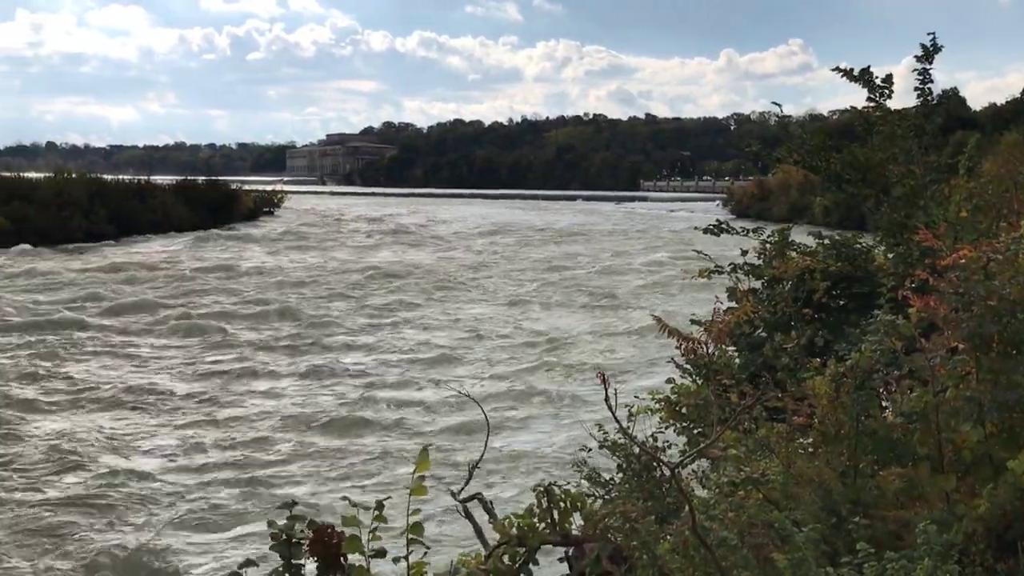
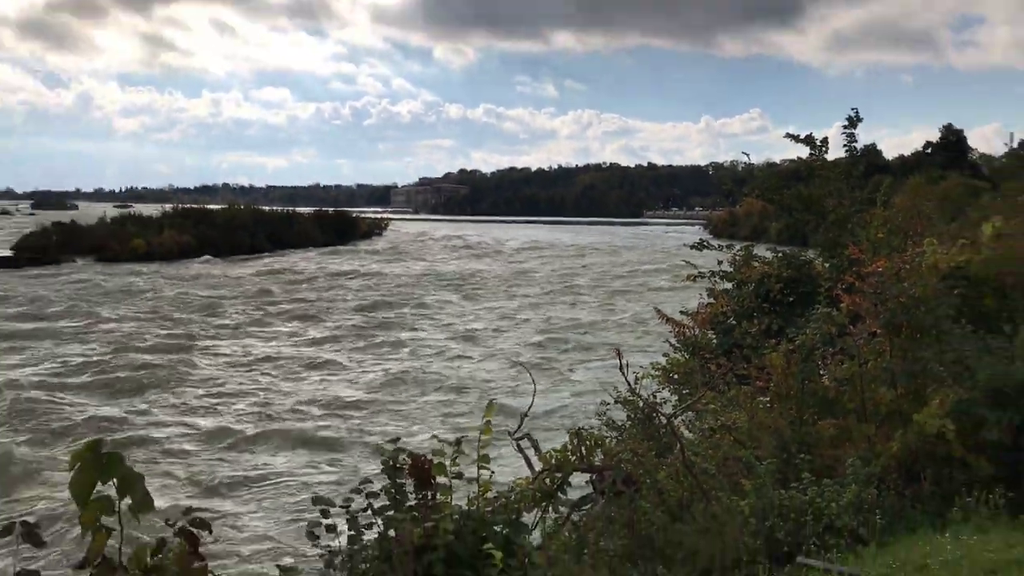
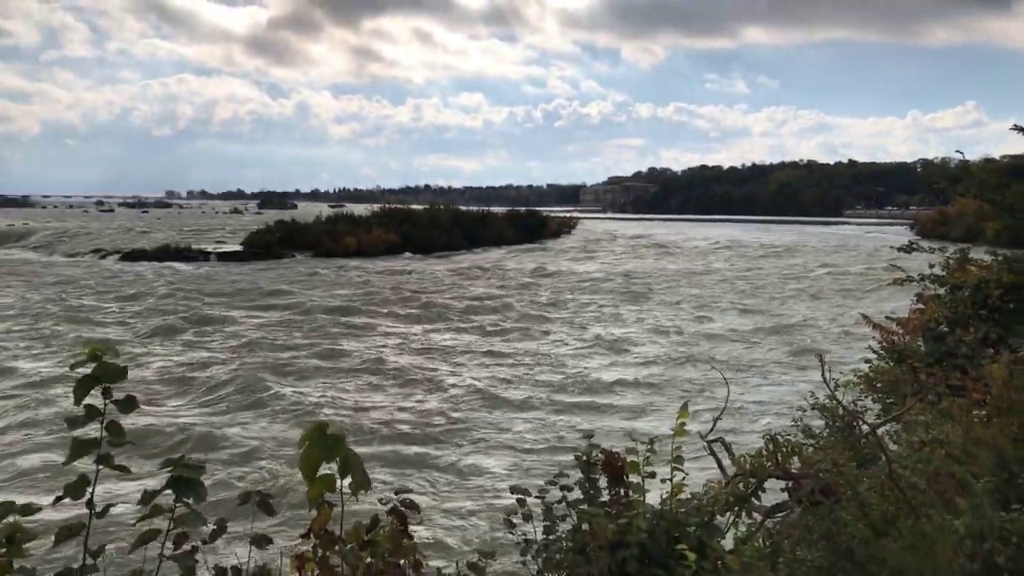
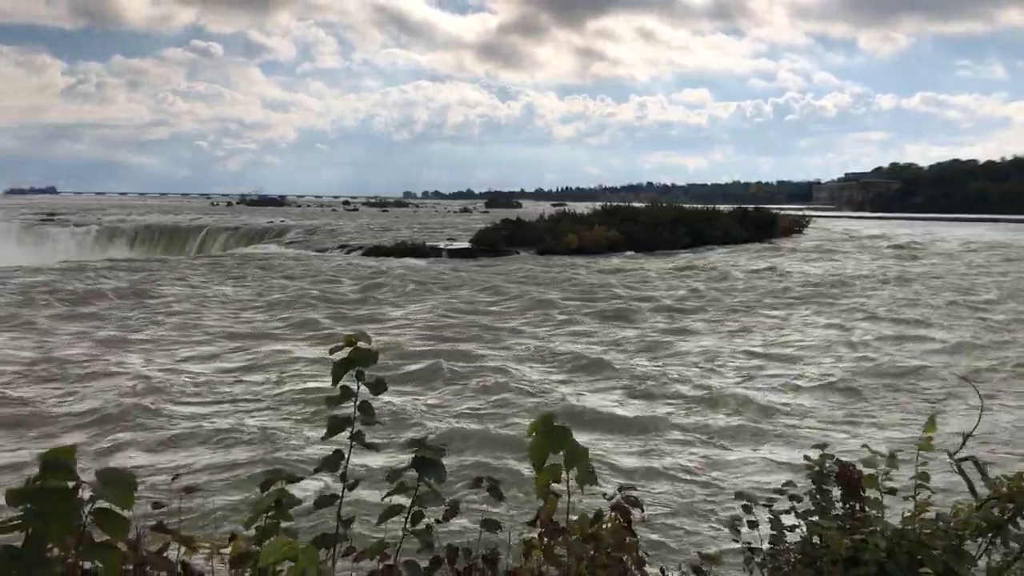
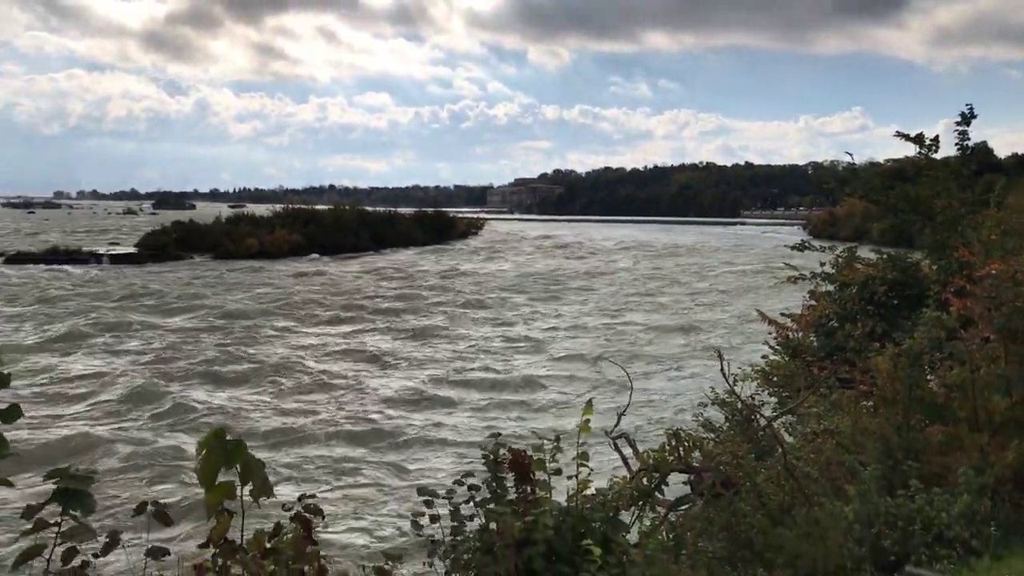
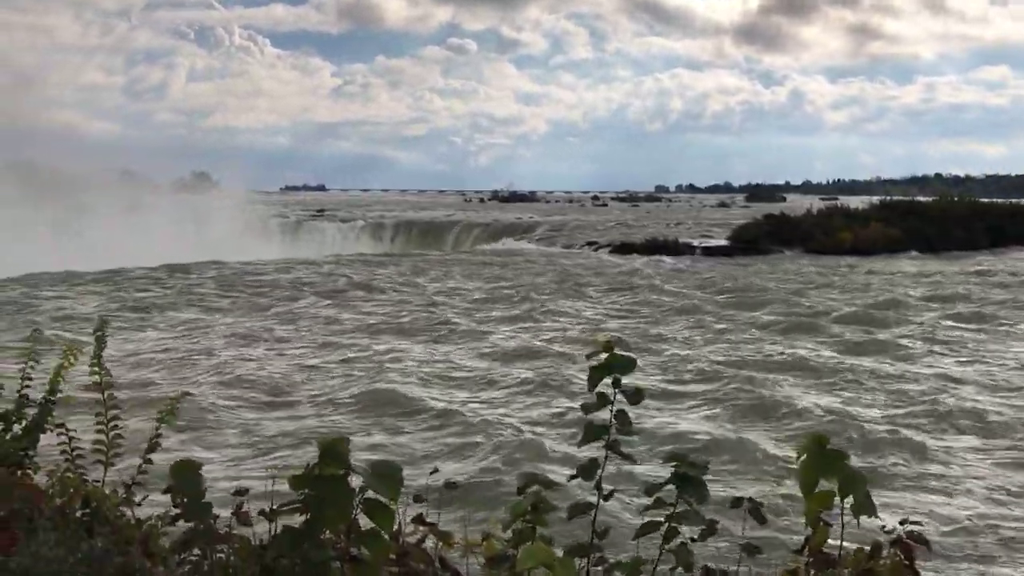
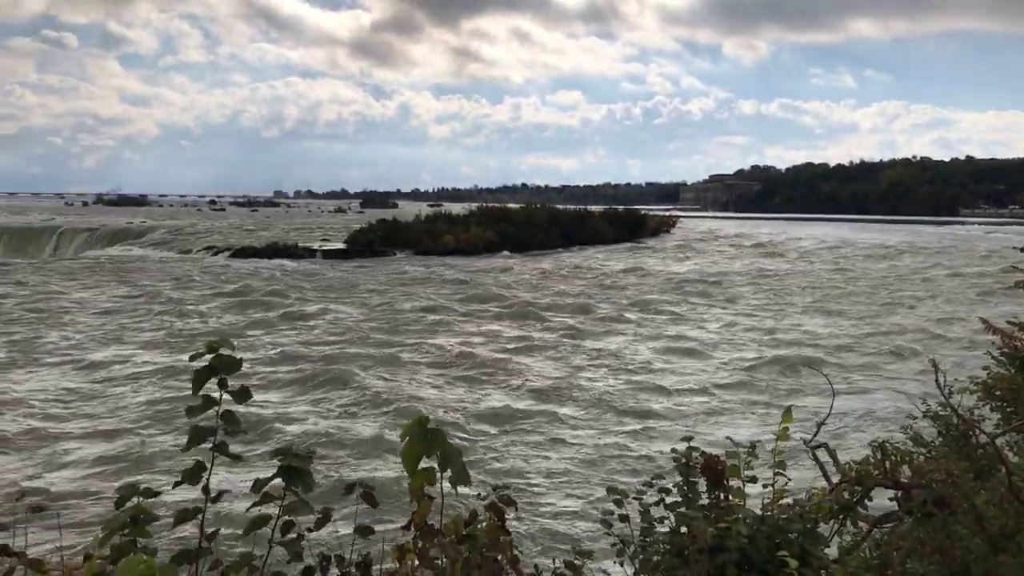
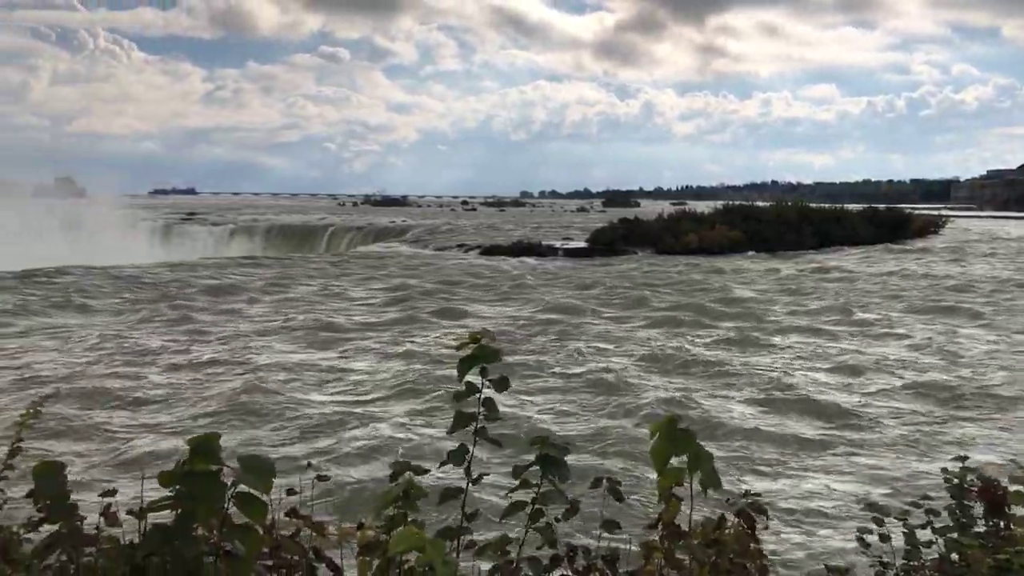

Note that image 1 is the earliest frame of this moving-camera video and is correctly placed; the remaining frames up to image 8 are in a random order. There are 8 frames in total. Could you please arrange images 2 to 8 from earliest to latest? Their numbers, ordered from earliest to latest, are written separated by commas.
2, 5, 3, 7, 4, 8, 6
